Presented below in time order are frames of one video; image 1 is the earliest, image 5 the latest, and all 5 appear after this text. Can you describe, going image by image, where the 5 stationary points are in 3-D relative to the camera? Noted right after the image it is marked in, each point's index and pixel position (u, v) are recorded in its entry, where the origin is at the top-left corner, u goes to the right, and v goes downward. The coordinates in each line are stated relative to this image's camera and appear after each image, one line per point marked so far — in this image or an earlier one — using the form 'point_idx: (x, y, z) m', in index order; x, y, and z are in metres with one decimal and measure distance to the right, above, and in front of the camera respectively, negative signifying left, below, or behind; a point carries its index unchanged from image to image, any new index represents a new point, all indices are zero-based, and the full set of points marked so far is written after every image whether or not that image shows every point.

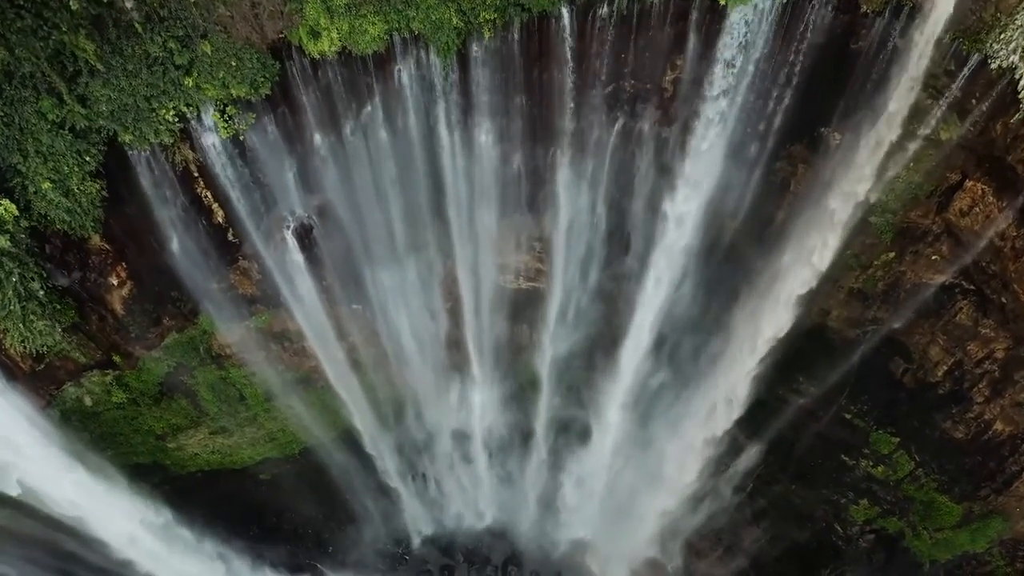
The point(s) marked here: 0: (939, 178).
0: (+5.3, +1.4, +8.5) m
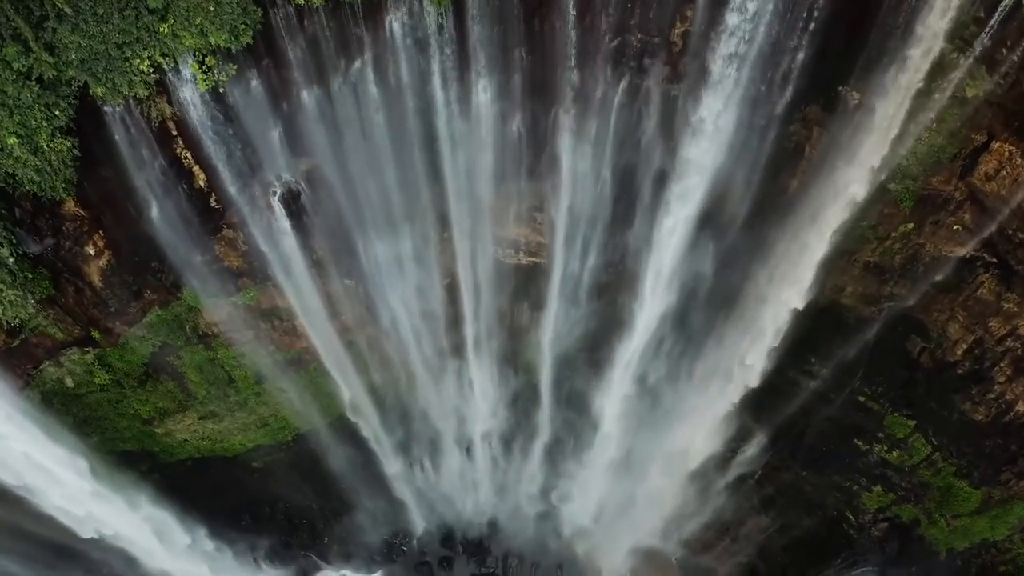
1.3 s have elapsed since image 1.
0: (+5.3, +1.7, +8.0) m
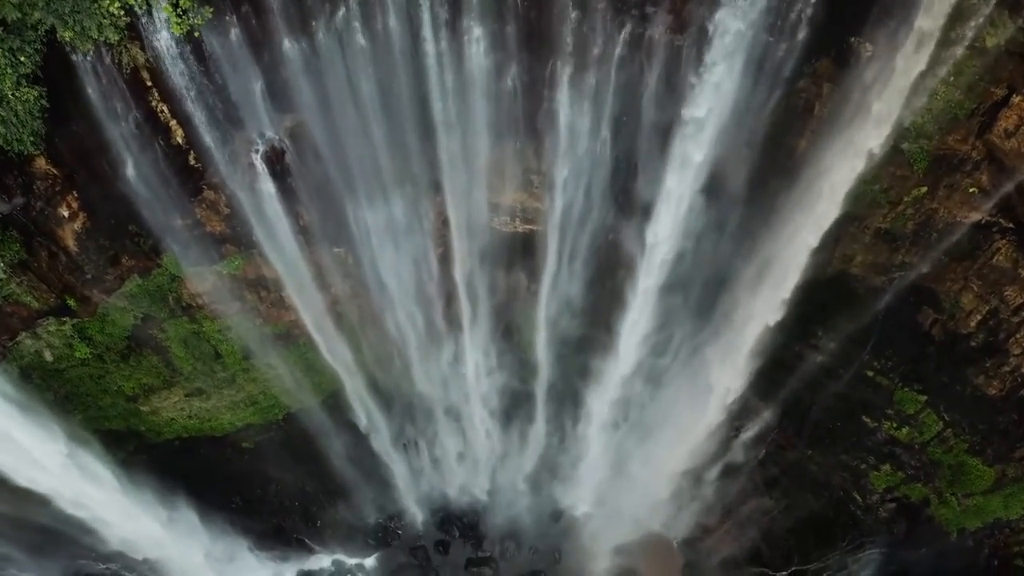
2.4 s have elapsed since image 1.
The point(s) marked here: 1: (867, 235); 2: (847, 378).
0: (+5.2, +2.1, +7.6) m
1: (+4.7, +0.7, +9.1) m
2: (+5.1, -1.4, +10.5) m
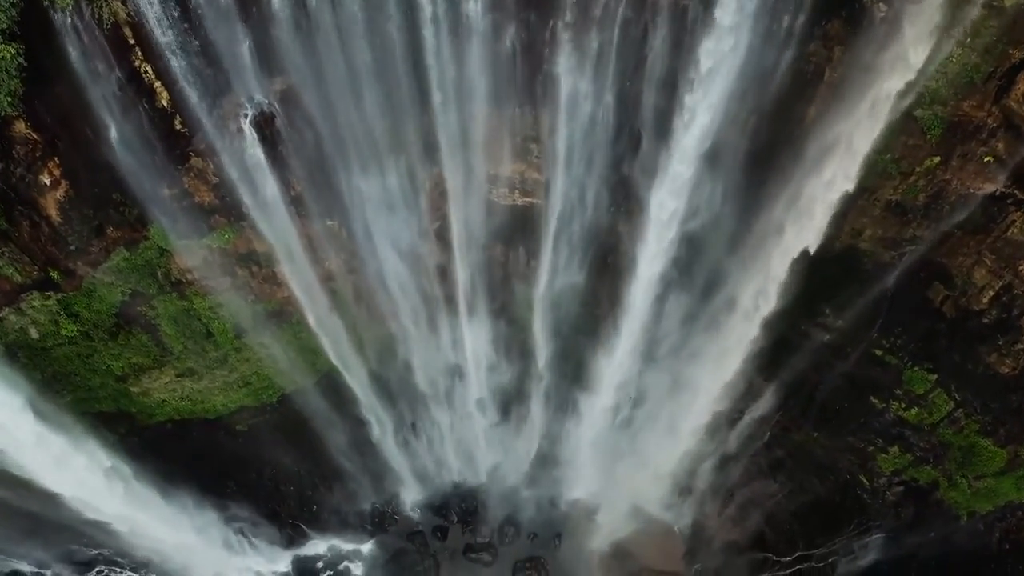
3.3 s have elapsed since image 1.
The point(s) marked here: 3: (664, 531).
0: (+5.2, +2.5, +7.3) m
1: (+4.7, +1.0, +8.8) m
2: (+5.1, -1.0, +10.2) m
3: (+2.7, -4.4, +12.5) m
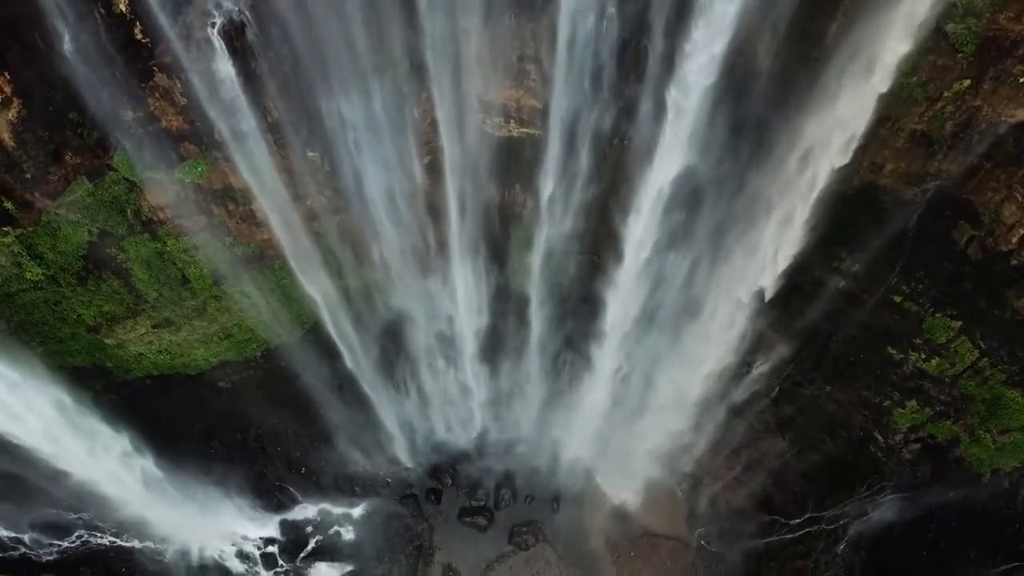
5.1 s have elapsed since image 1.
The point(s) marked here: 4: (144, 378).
0: (+5.1, +3.2, +6.7) m
1: (+4.6, +1.8, +8.2) m
2: (+5.0, -0.2, +9.6) m
3: (+2.7, -3.5, +12.0) m
4: (-5.6, -1.3, +10.5) m
